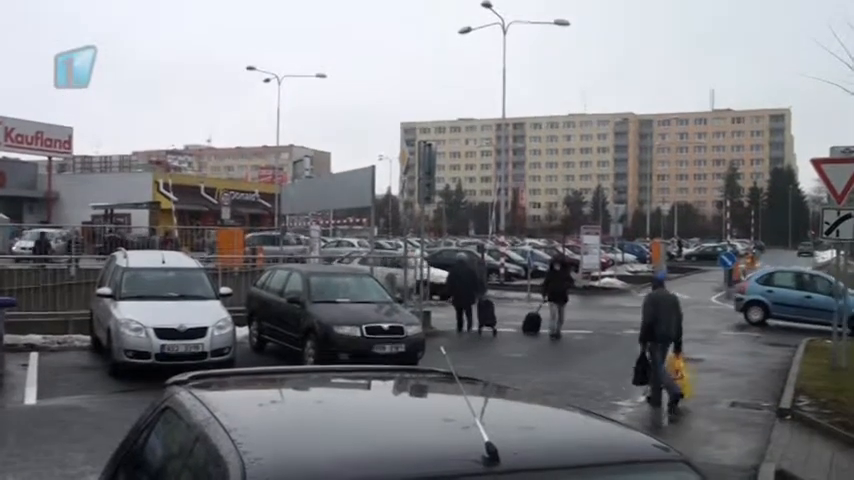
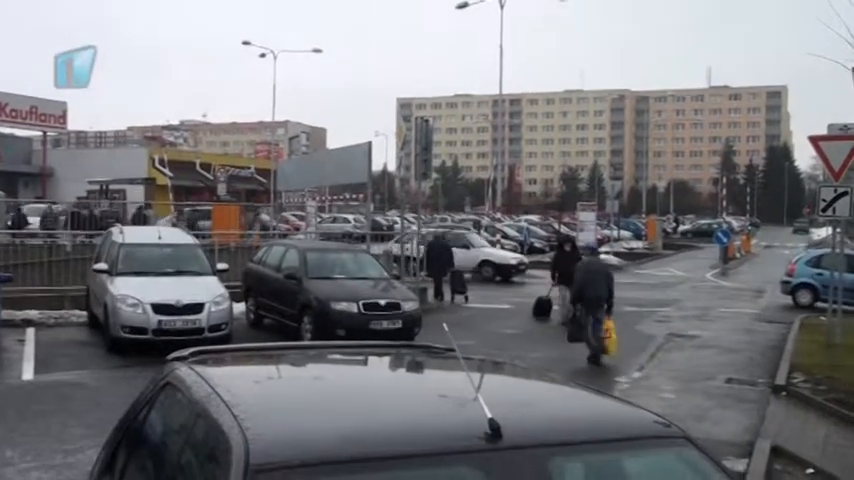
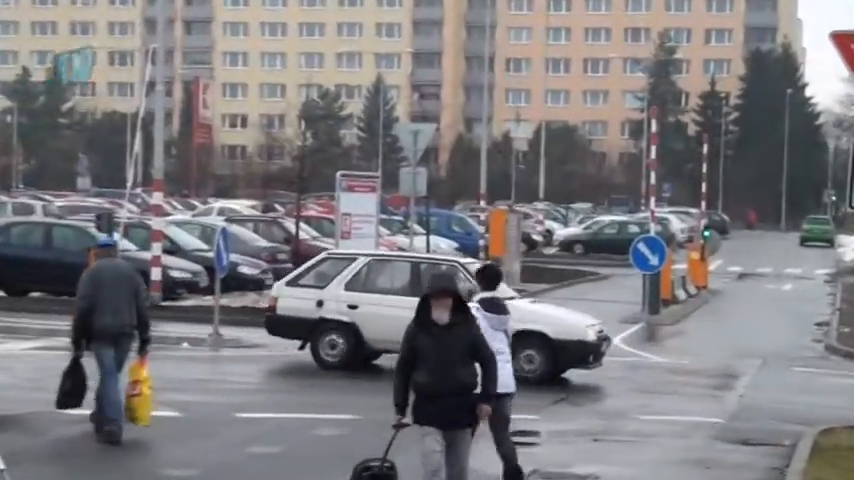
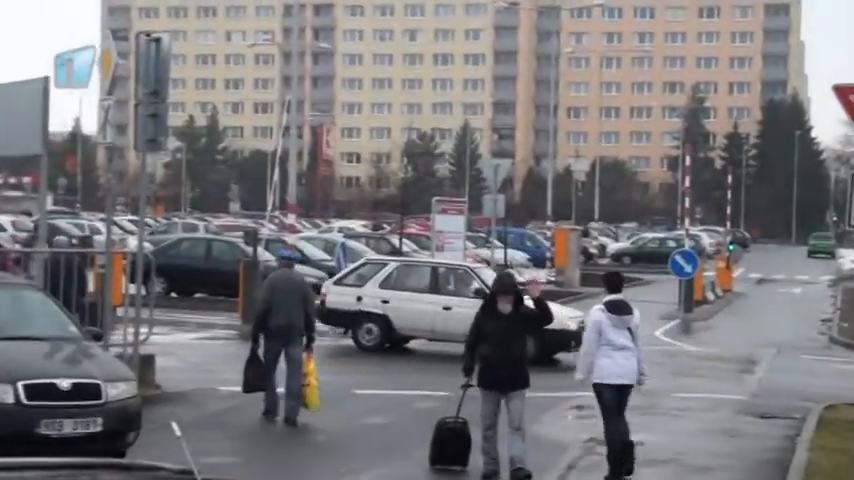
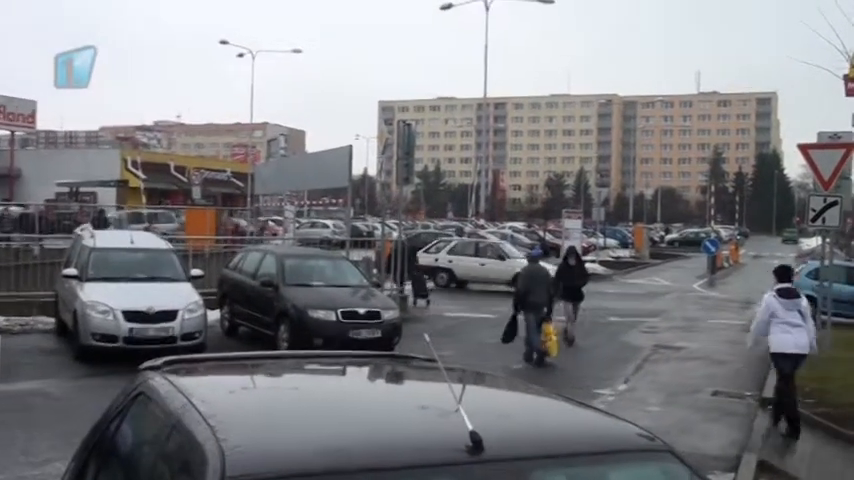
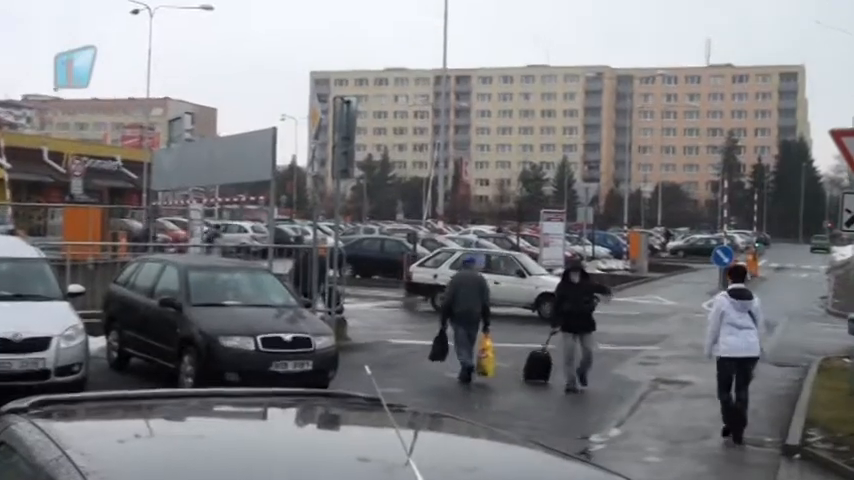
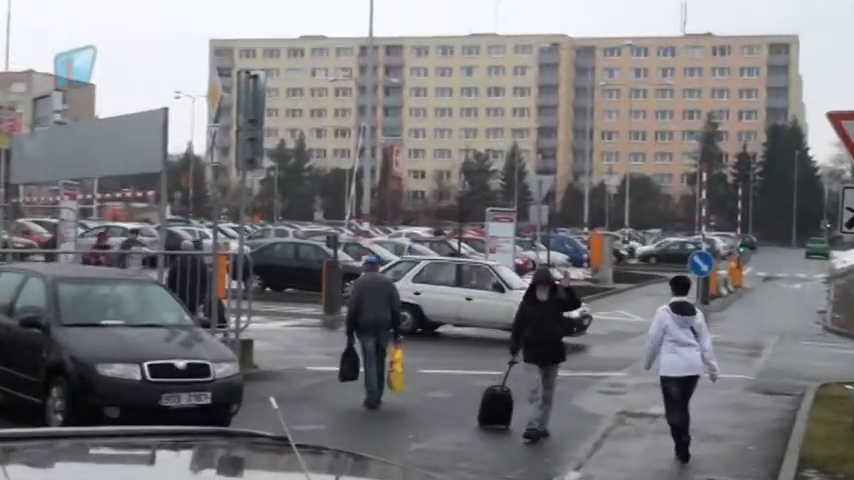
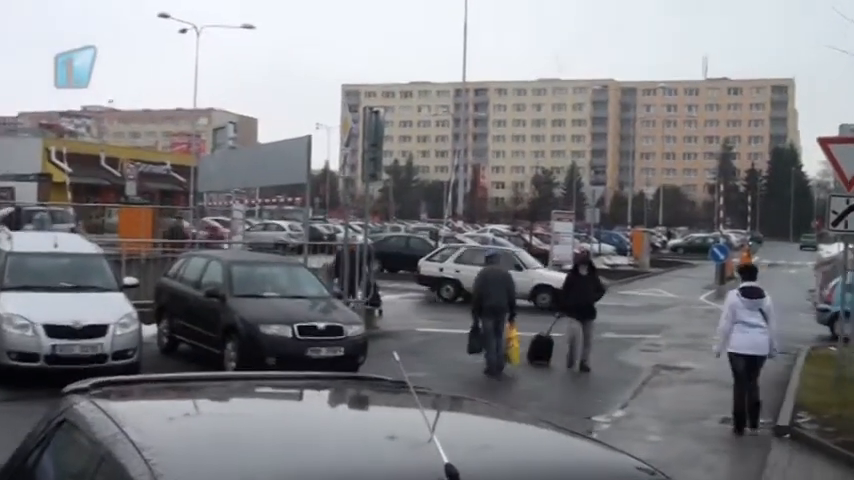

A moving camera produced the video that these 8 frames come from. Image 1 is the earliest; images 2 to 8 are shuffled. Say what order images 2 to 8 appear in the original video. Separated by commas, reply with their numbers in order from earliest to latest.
2, 5, 8, 6, 7, 4, 3
